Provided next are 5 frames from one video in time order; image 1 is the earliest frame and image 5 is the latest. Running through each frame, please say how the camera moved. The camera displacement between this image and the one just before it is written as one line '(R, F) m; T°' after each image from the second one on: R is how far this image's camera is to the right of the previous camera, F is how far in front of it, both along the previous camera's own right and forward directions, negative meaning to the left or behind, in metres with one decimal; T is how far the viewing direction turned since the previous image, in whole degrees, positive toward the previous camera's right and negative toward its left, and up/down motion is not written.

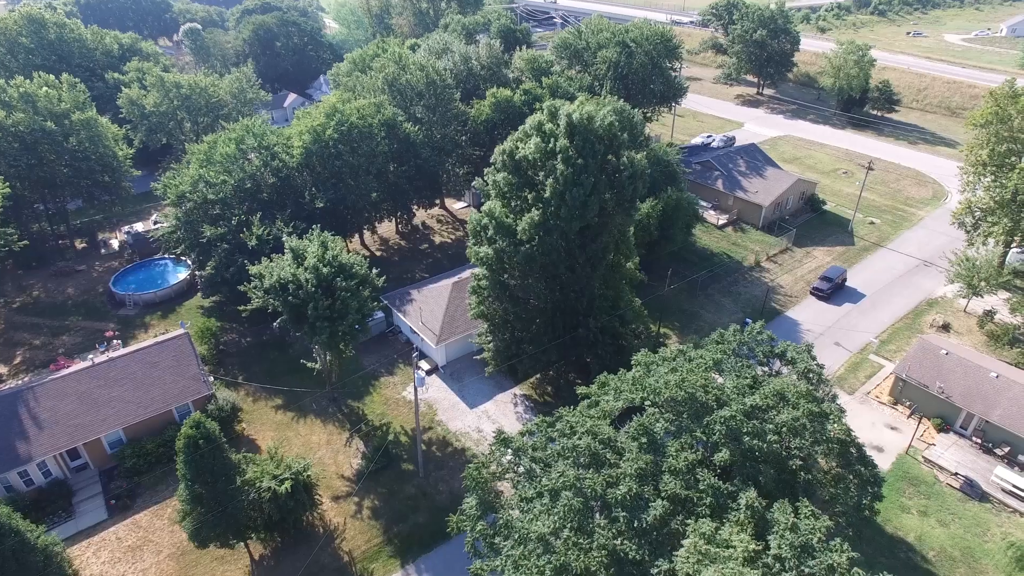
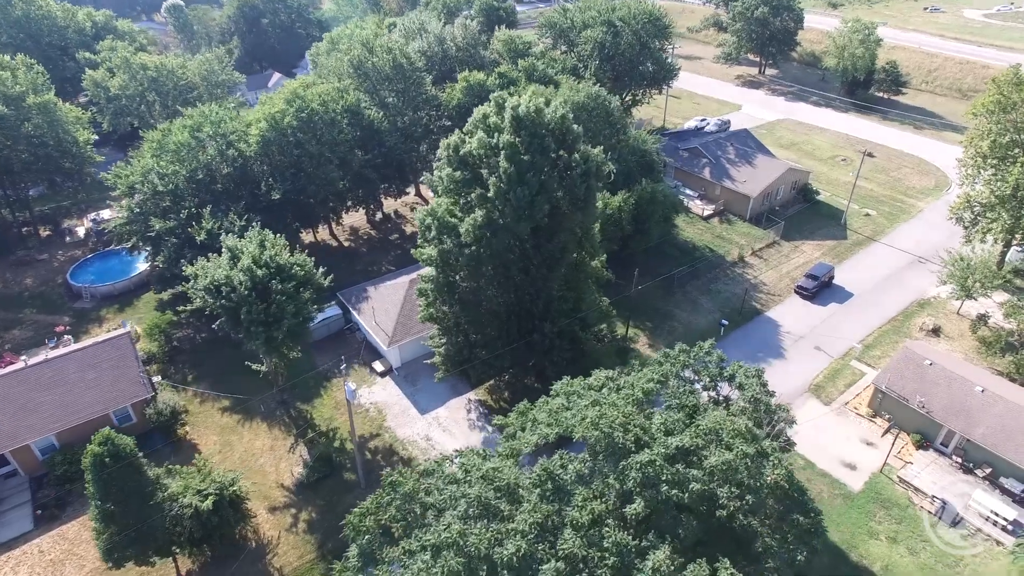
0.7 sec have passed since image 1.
(+2.9, +1.9) m; -1°
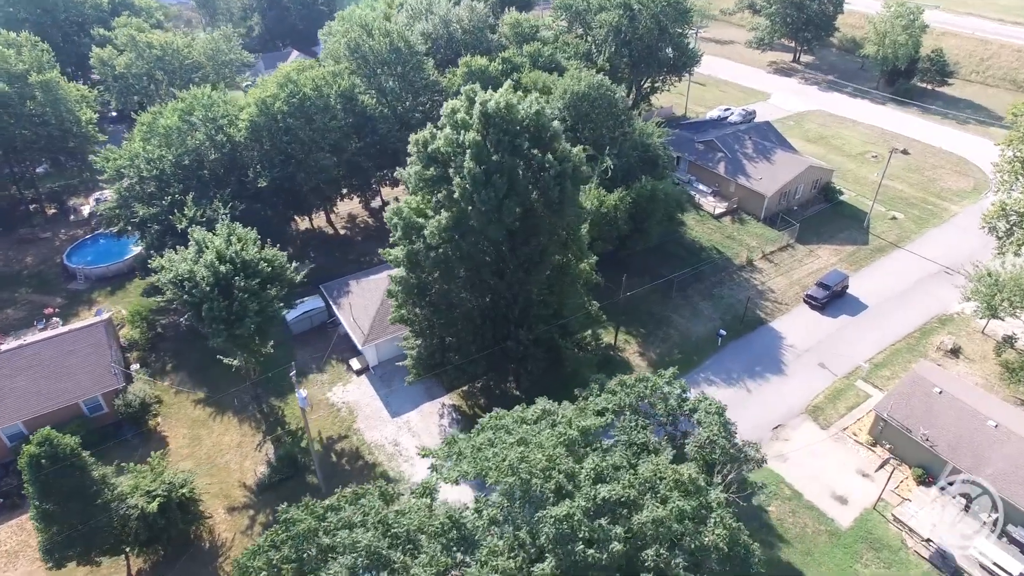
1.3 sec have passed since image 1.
(+2.7, +1.6) m; -3°
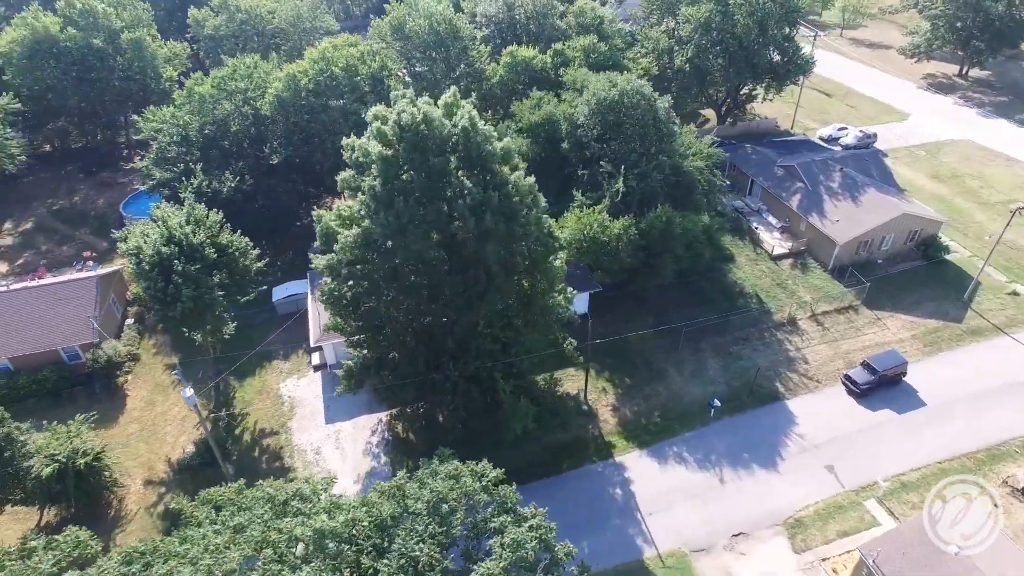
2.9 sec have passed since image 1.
(+7.7, +4.0) m; -12°
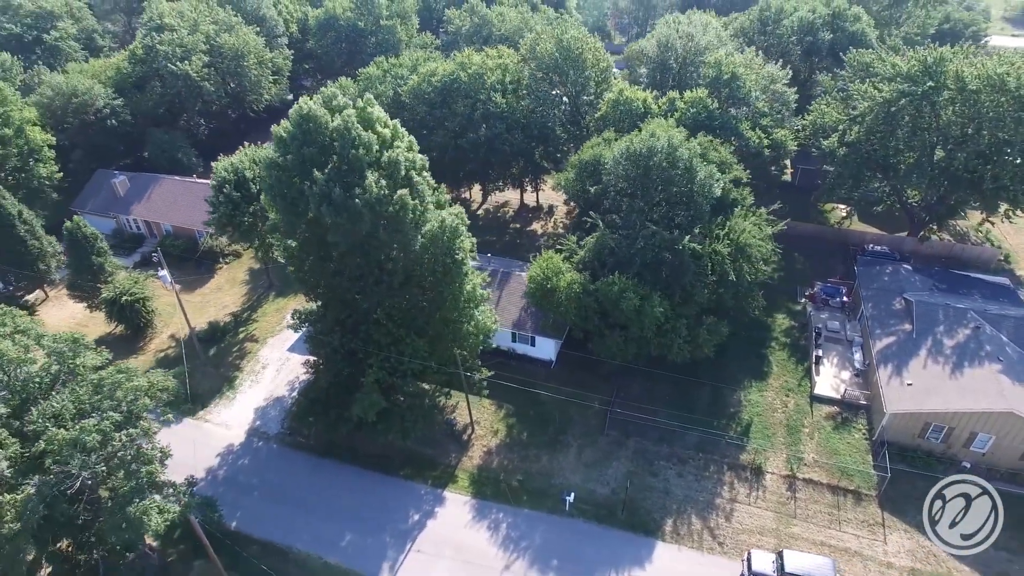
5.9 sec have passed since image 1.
(+16.6, +3.8) m; -28°
